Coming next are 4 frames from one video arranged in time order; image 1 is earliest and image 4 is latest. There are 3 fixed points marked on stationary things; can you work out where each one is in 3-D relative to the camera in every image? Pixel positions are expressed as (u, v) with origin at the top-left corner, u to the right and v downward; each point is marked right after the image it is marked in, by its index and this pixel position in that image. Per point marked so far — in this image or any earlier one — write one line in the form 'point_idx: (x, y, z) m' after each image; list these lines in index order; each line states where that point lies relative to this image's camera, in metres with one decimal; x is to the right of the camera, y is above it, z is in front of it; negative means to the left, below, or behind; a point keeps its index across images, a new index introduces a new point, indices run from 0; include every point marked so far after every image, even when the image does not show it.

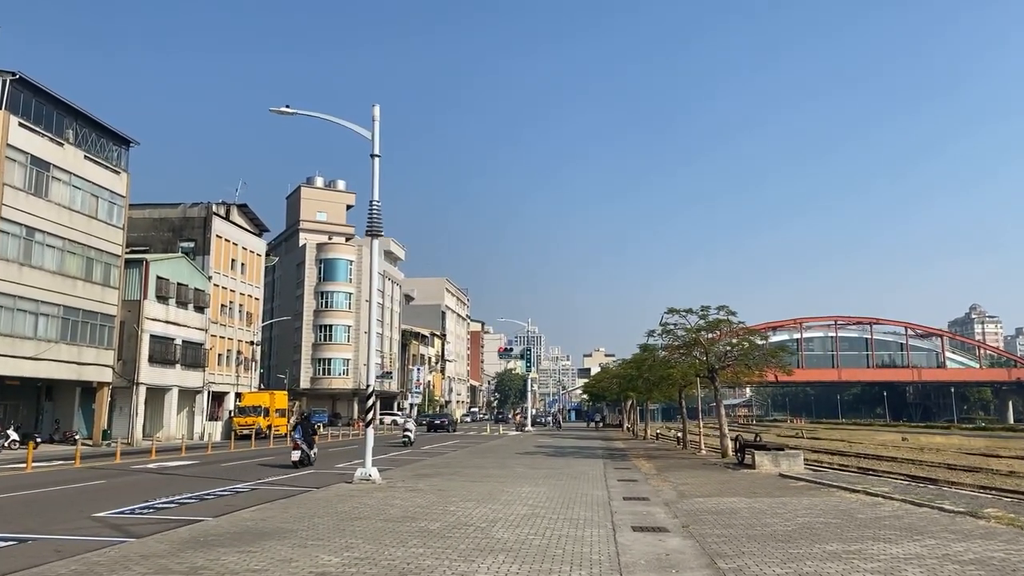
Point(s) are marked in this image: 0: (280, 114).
0: (-5.2, +3.9, +17.9) m
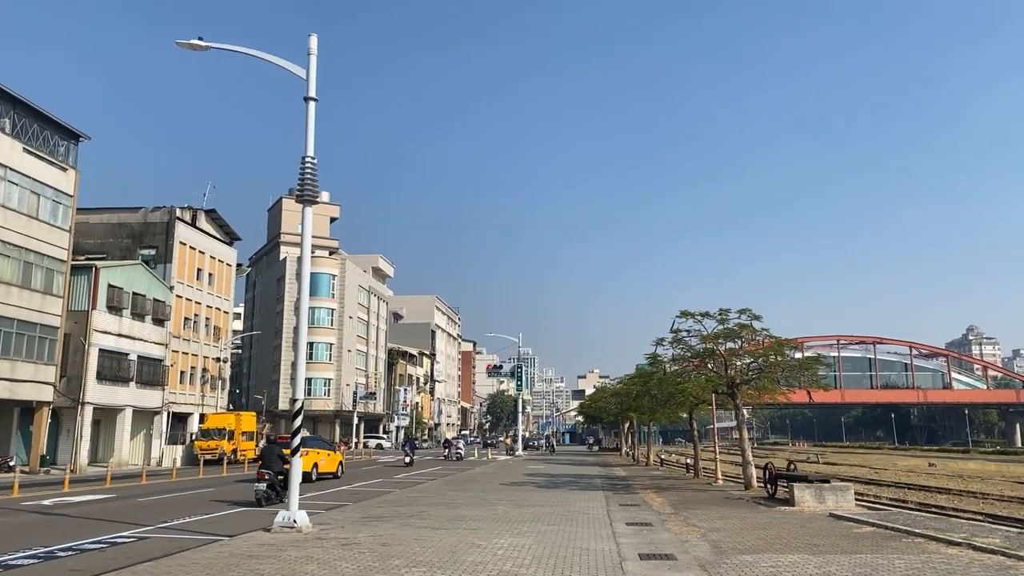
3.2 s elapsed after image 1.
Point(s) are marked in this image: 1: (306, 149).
0: (-5.5, +4.1, +13.9) m
1: (-3.5, +2.3, +13.5) m
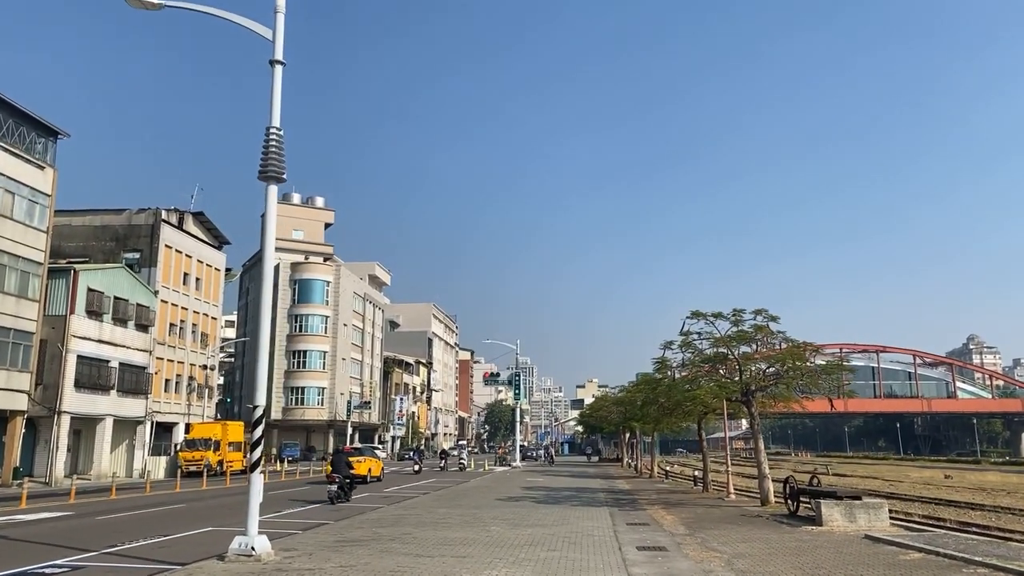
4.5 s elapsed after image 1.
0: (-5.6, +4.3, +12.2) m
1: (-3.5, +2.5, +11.8) m
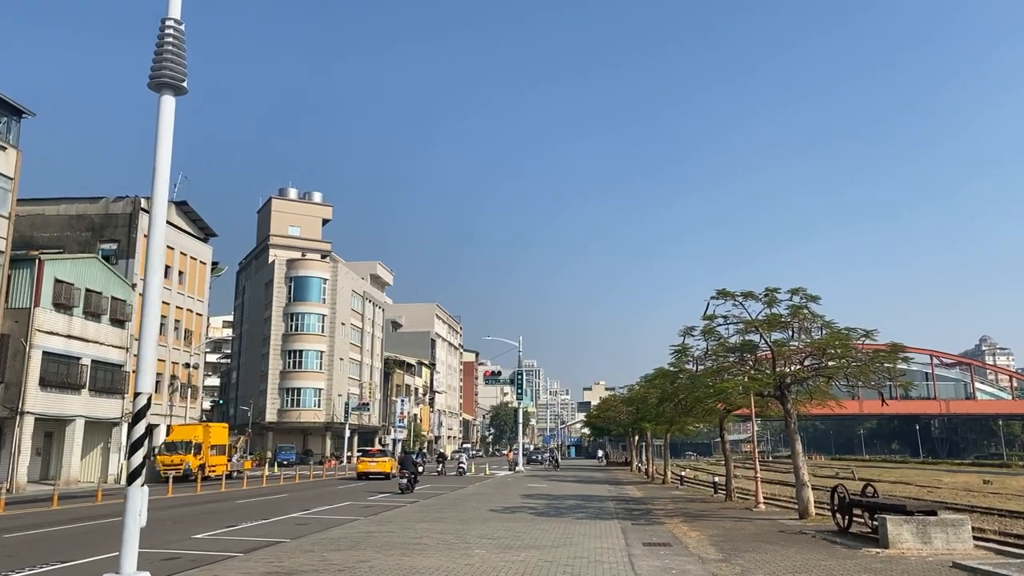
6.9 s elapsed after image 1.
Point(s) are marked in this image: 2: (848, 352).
0: (-5.8, +4.8, +9.2) m
1: (-3.7, +3.0, +8.9) m
2: (+7.5, -1.5, +18.2) m
